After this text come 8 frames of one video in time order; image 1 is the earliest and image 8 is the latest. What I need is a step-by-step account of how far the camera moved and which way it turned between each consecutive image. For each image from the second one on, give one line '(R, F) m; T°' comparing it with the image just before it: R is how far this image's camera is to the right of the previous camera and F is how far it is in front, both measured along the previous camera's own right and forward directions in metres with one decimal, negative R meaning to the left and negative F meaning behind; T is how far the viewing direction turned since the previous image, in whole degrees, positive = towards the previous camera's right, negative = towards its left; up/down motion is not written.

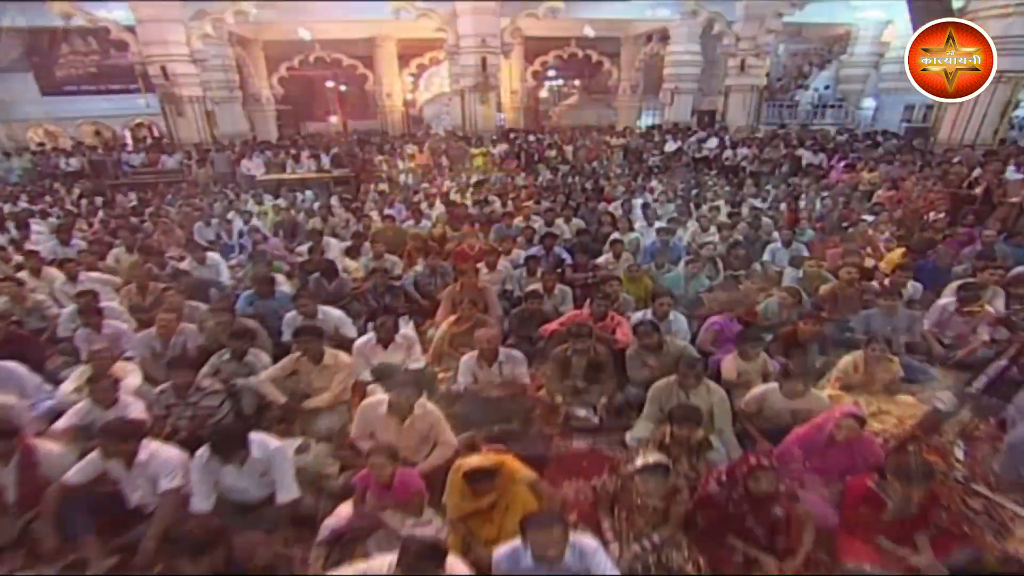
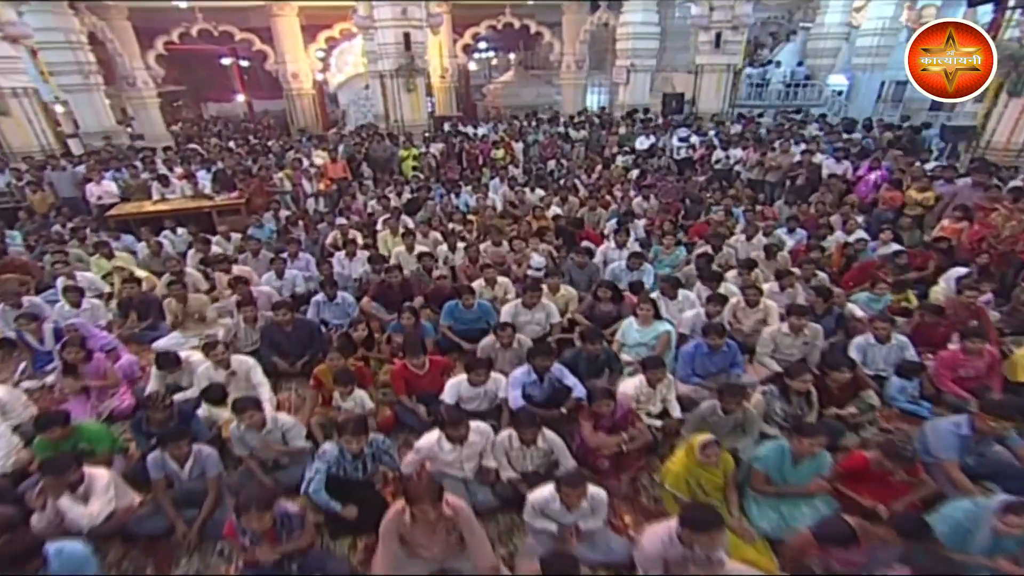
(-0.2, +2.4) m; +6°
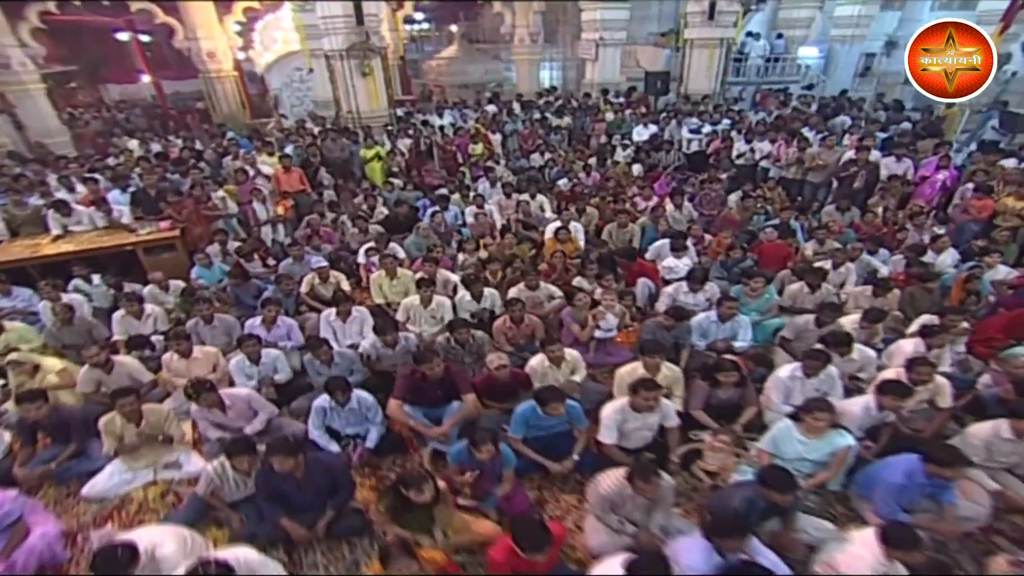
(-0.9, +1.6) m; +7°
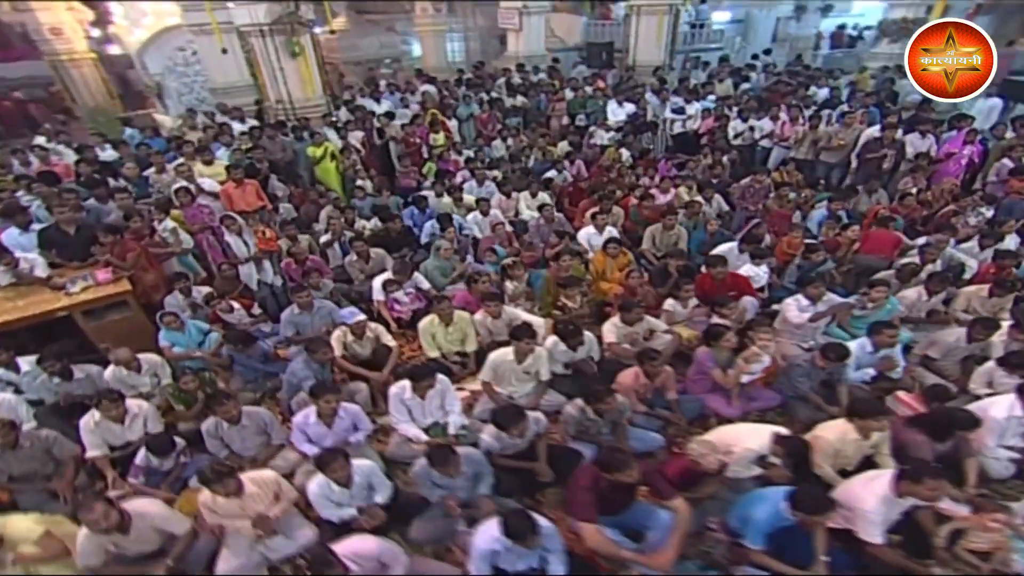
(-1.5, +1.2) m; +12°
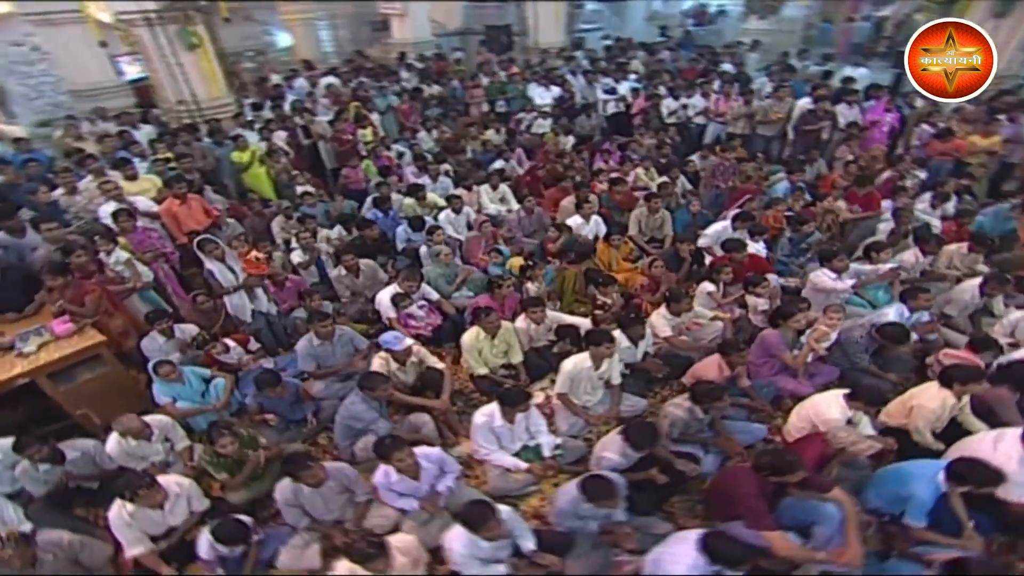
(-1.2, +0.5) m; +13°
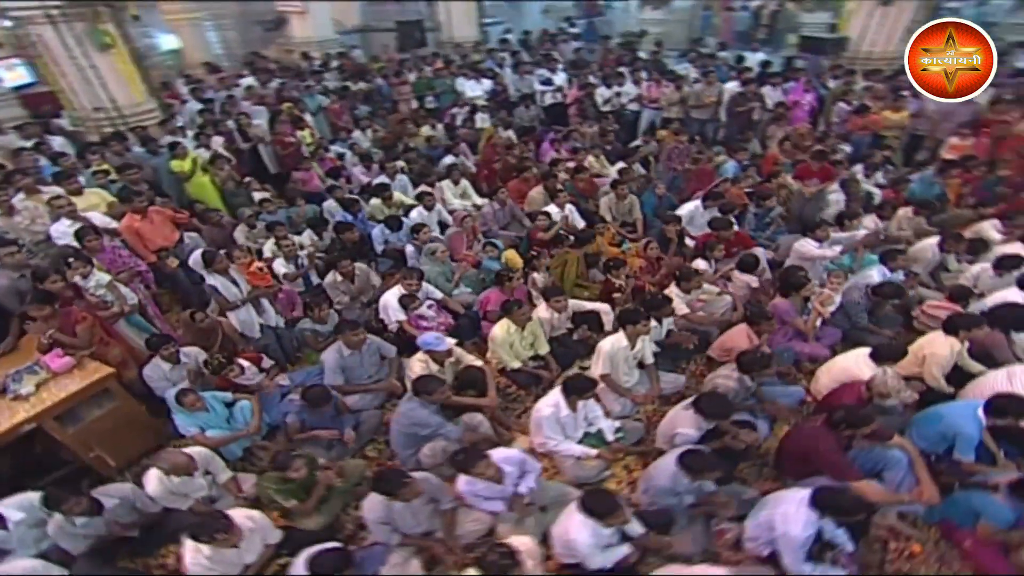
(-0.9, +0.1) m; +10°
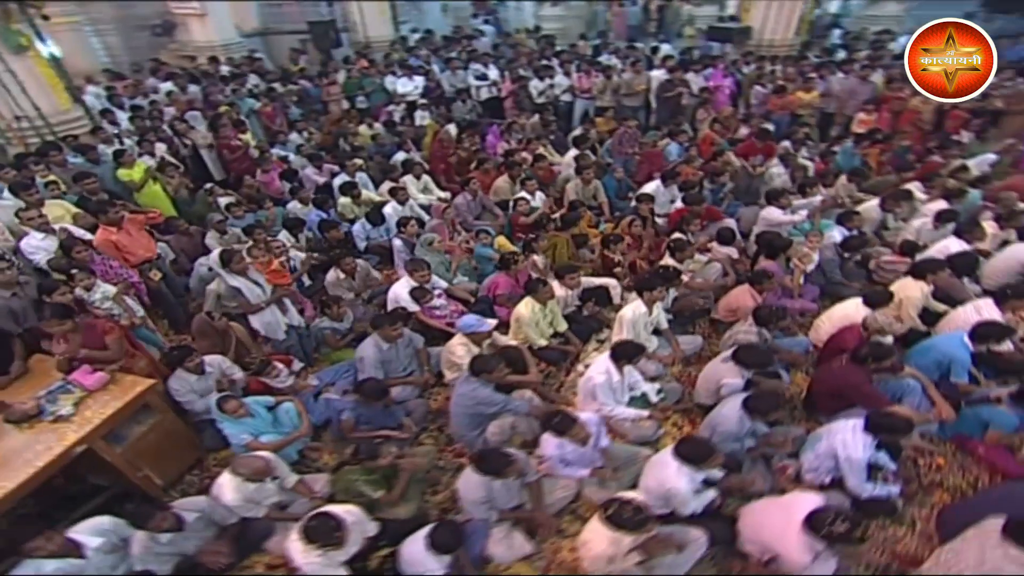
(-0.8, 0.0) m; +9°
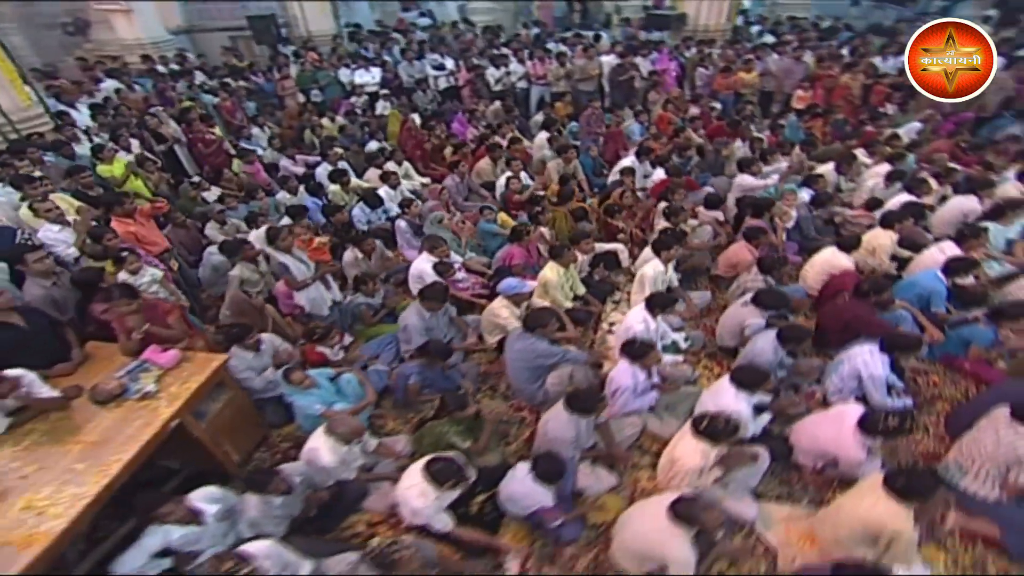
(-0.7, -0.2) m; +7°
